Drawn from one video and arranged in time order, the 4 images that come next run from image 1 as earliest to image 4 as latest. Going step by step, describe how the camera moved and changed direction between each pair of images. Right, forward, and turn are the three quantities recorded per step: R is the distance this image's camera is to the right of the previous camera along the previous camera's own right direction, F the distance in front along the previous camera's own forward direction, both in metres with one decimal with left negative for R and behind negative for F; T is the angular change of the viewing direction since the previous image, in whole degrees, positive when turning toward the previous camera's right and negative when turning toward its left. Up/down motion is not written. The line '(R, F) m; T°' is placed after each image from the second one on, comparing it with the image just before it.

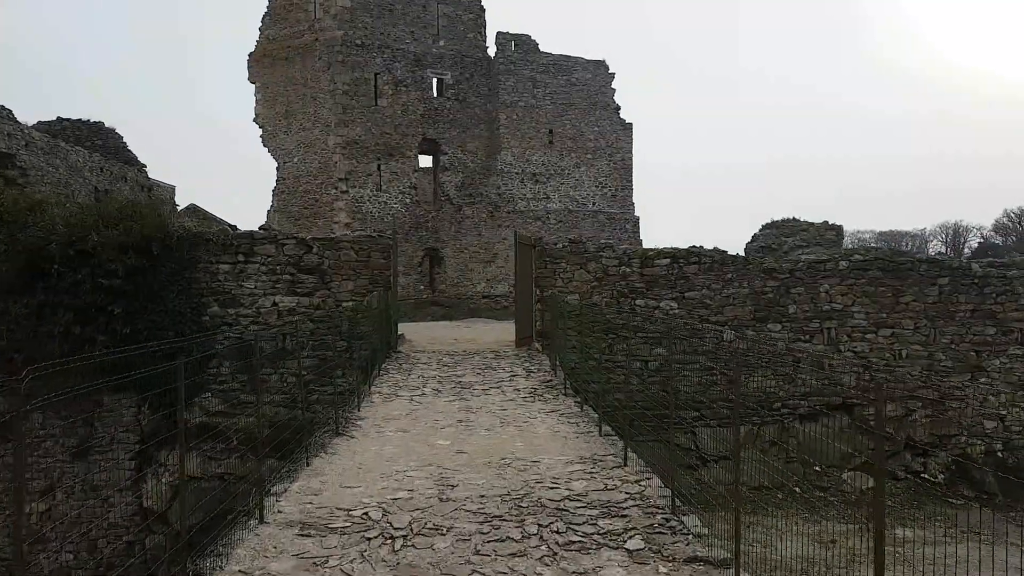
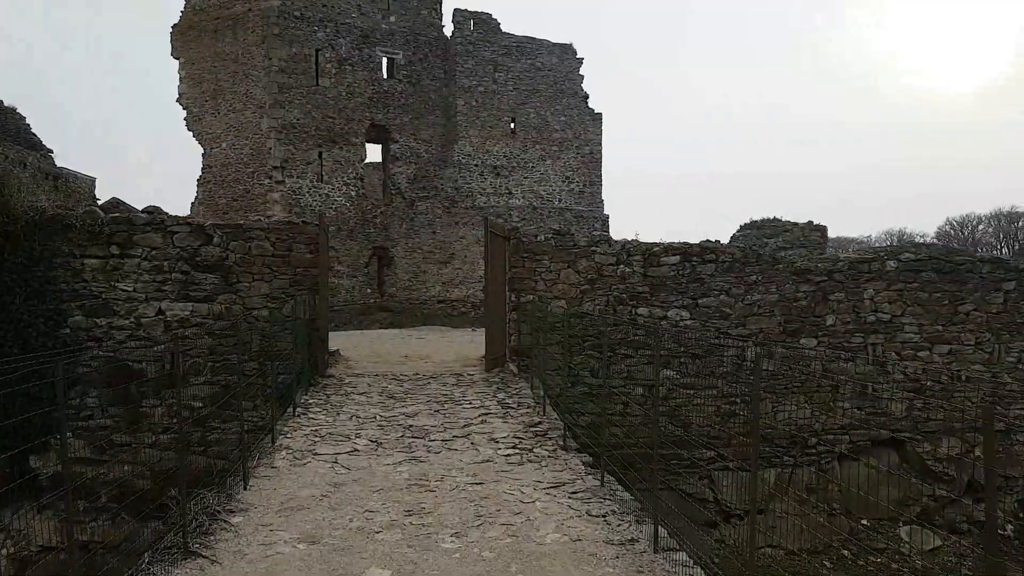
(-0.1, +2.0) m; +4°
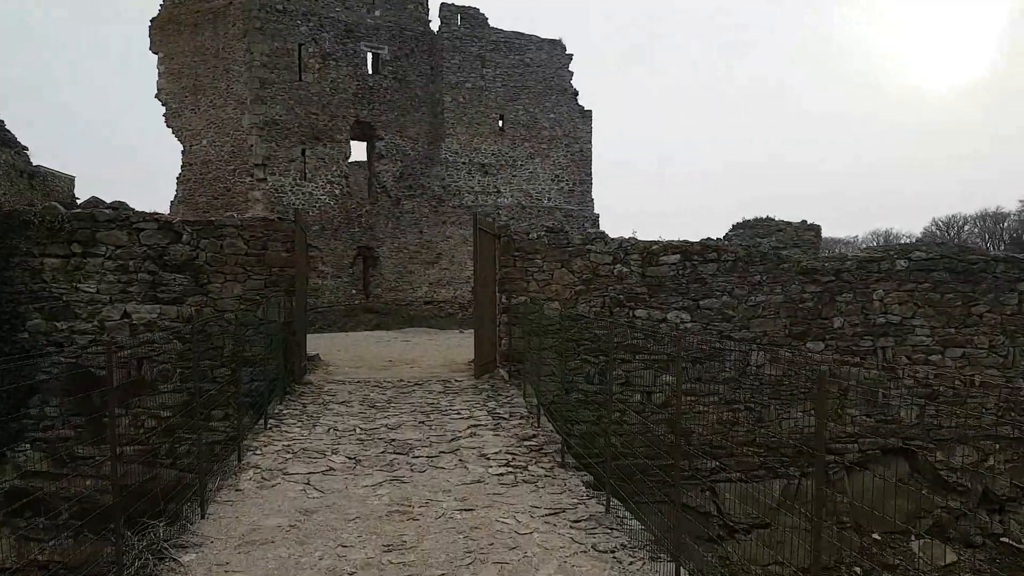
(0.0, +0.4) m; +1°
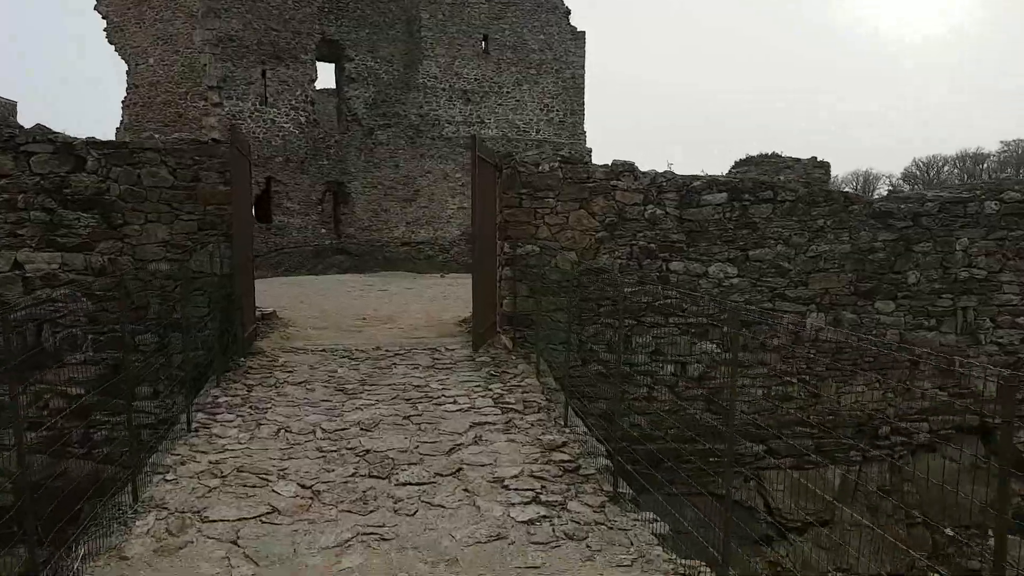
(-0.2, +1.3) m; +2°
